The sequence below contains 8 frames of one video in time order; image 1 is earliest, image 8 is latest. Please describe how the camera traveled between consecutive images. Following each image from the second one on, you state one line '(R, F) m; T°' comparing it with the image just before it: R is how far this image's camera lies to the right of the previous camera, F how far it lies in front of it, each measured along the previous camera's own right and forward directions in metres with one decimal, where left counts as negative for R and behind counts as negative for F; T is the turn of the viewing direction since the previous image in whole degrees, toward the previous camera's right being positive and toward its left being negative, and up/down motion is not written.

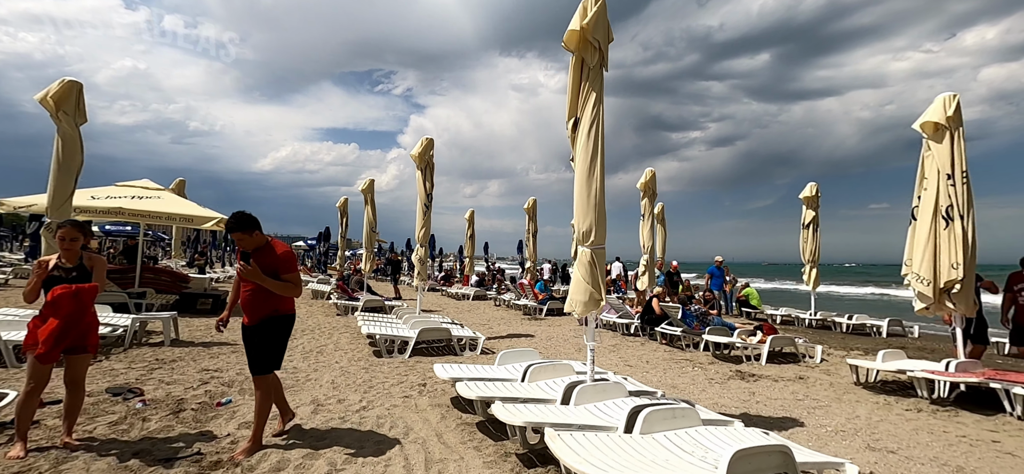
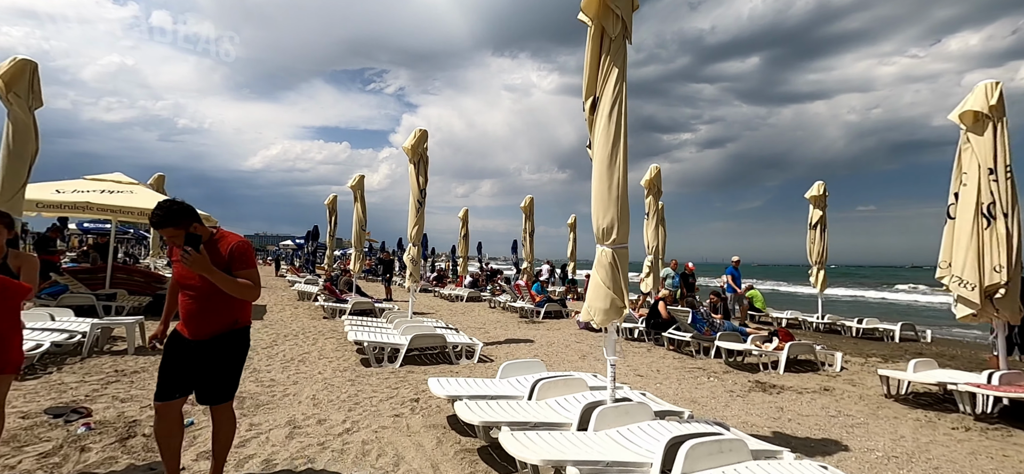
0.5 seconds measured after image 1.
(-0.1, +0.5) m; +1°
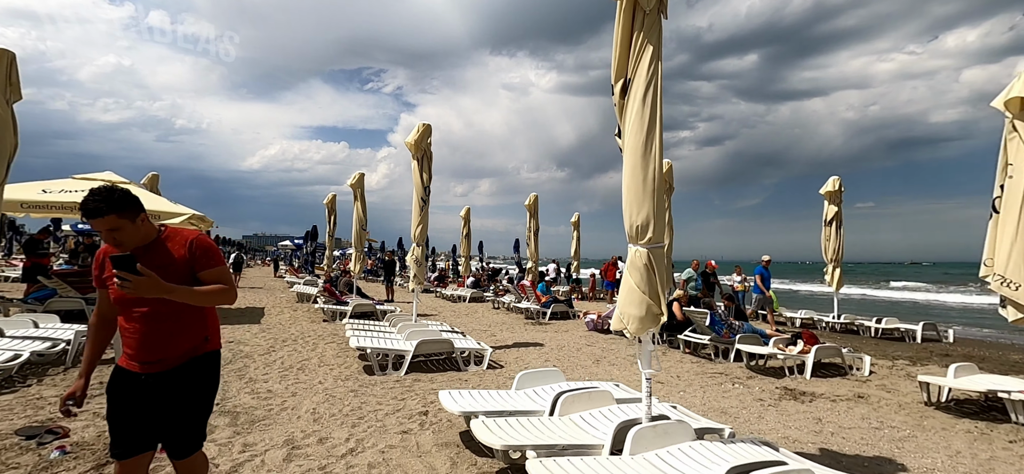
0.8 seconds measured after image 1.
(-0.1, +0.4) m; 0°
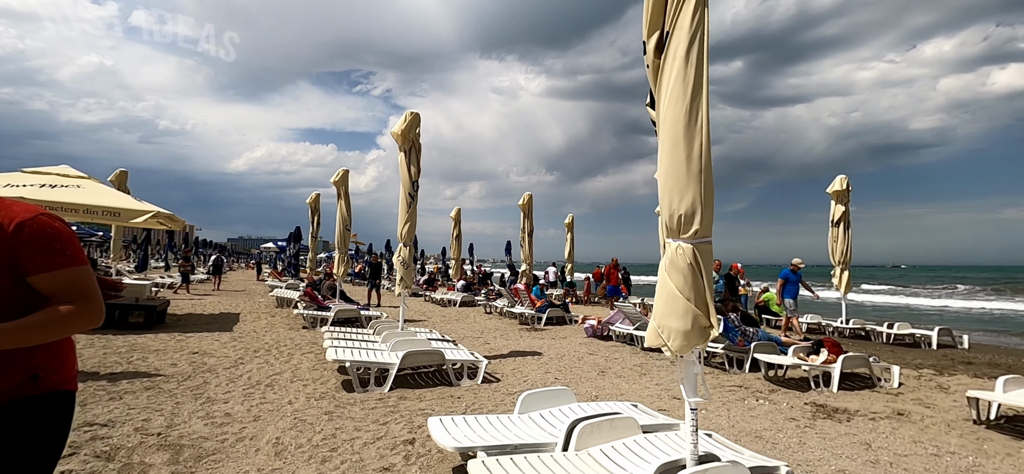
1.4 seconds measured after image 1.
(-0.1, +0.6) m; +1°
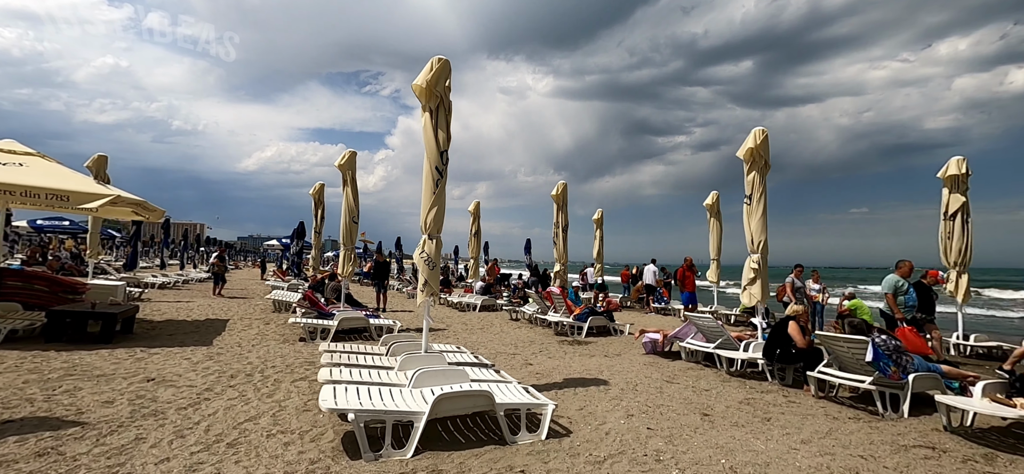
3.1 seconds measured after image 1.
(-0.6, +1.8) m; -1°
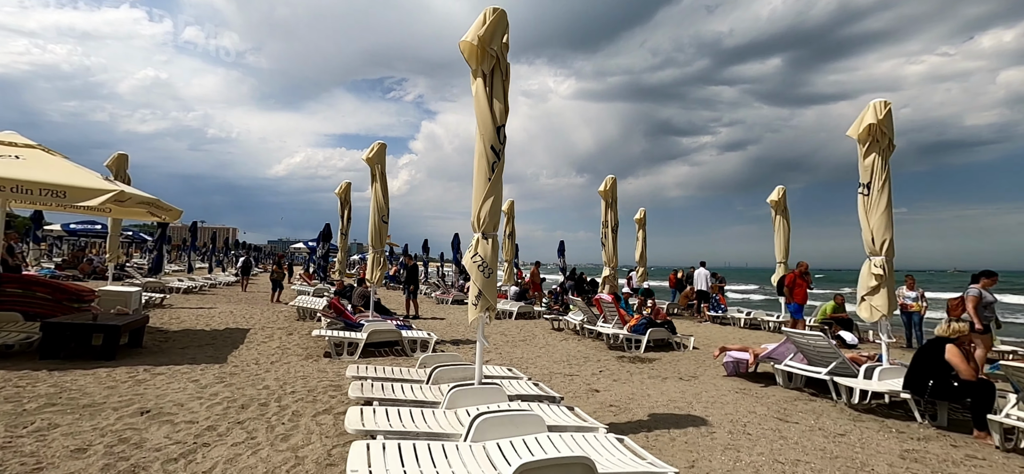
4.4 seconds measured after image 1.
(-0.4, +1.1) m; -3°
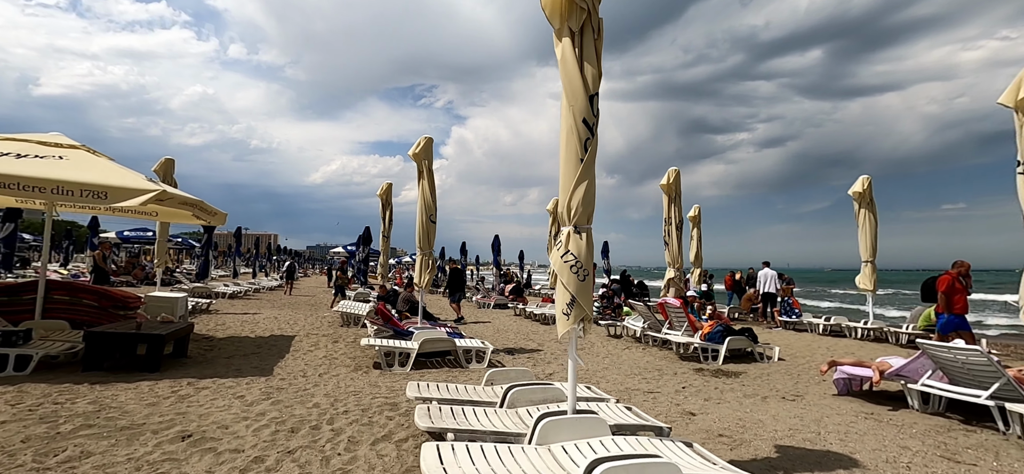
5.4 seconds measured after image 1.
(-0.4, +0.7) m; -4°
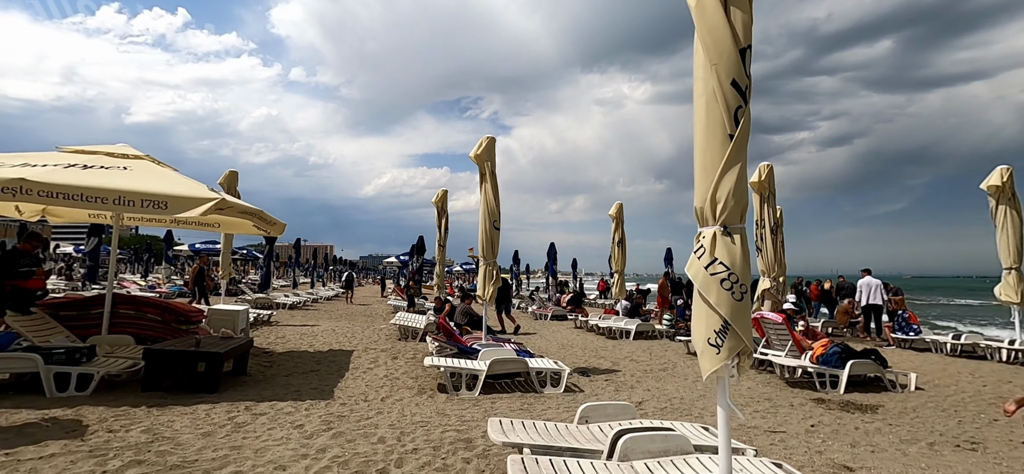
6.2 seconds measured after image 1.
(-0.4, +0.7) m; -6°
